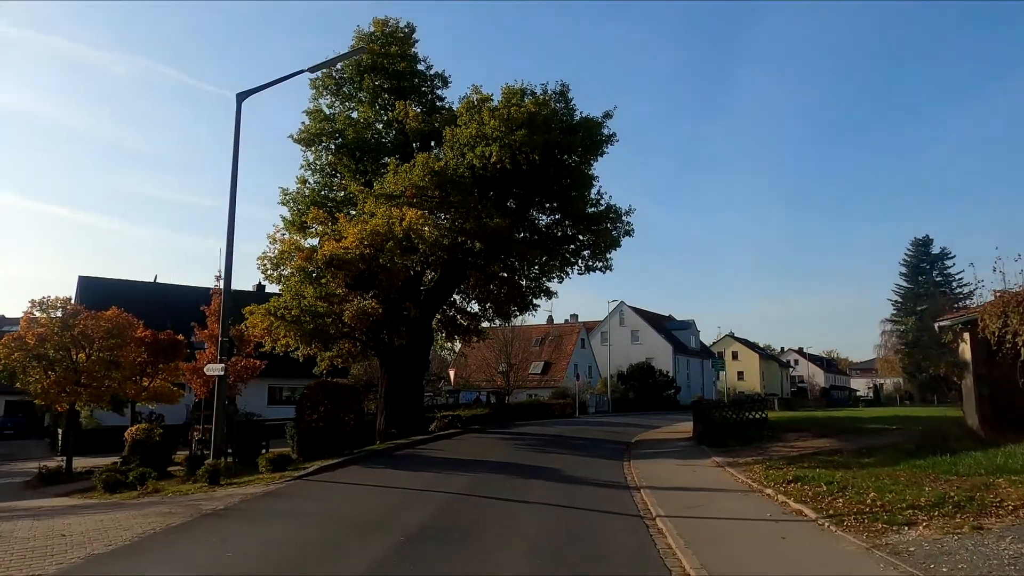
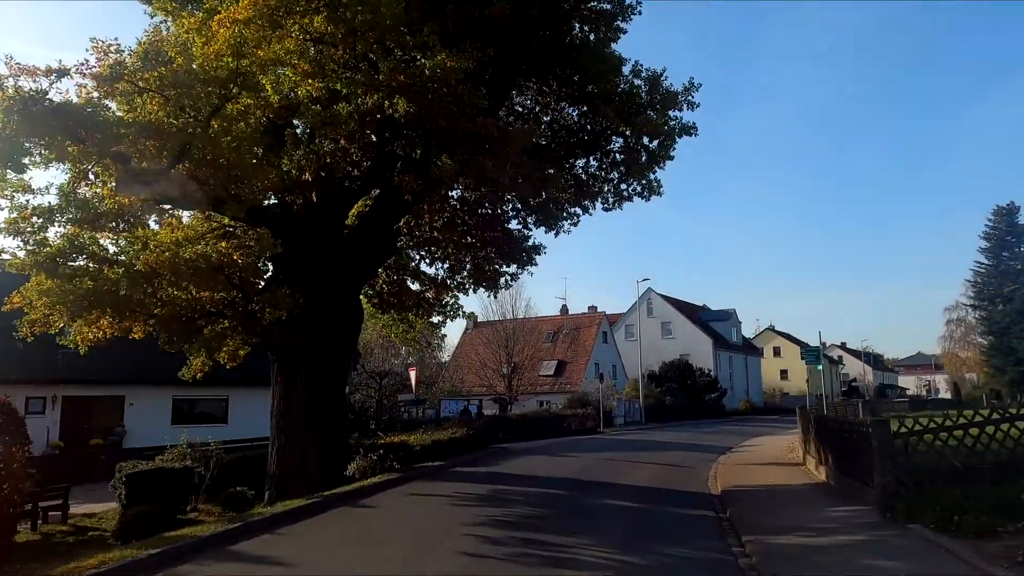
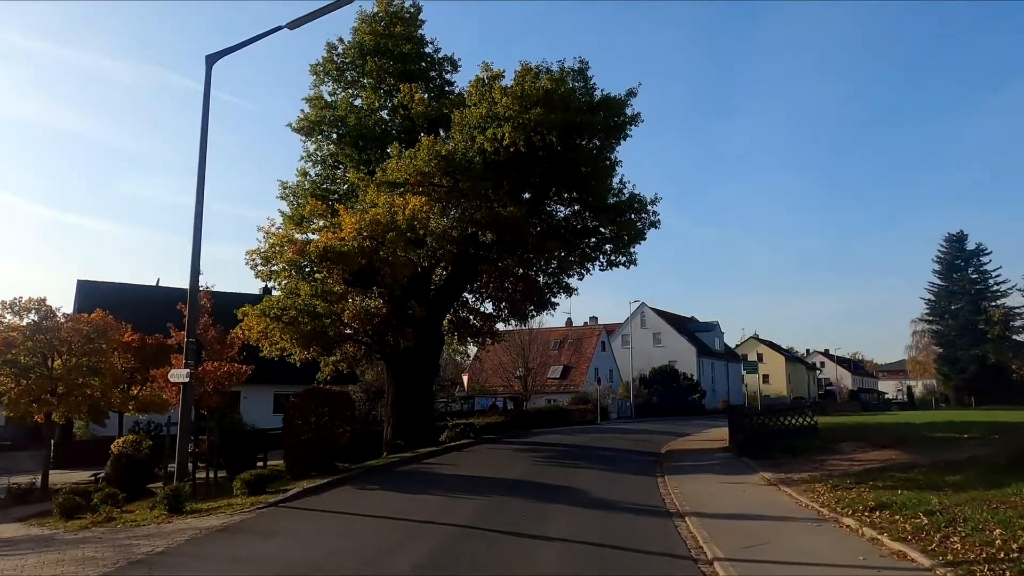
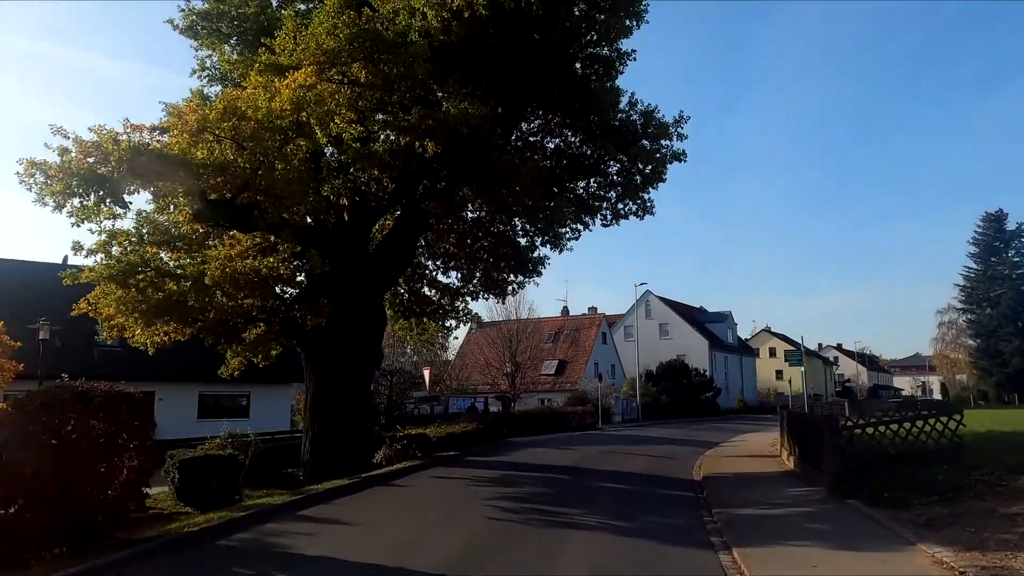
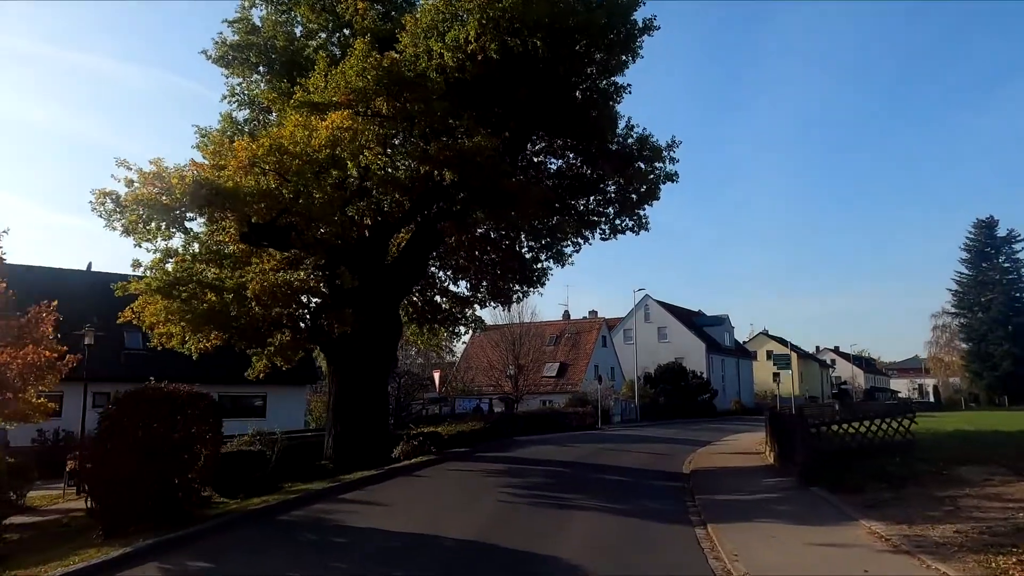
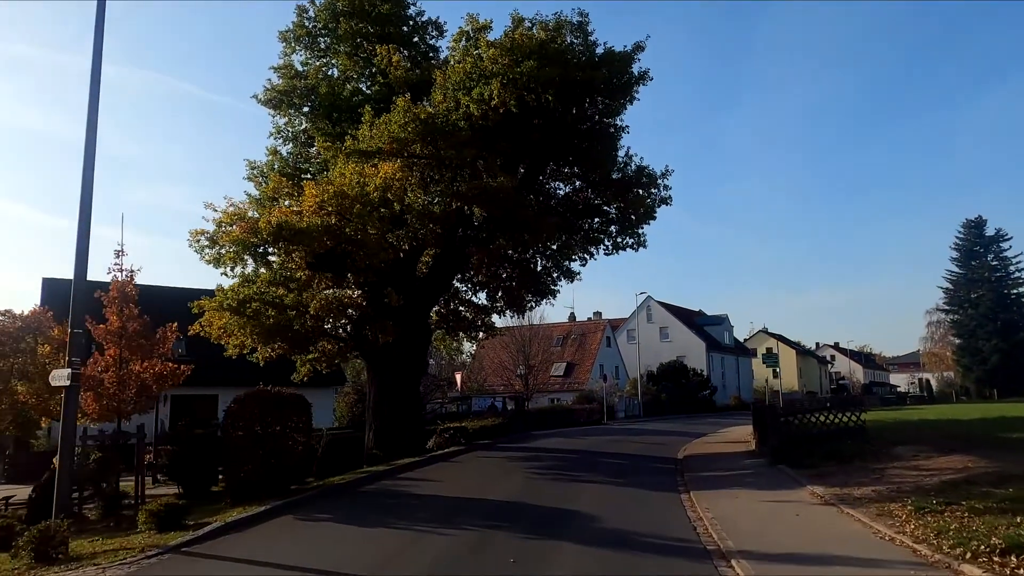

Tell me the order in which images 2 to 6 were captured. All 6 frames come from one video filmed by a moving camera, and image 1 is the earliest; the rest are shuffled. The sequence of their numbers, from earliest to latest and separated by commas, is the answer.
3, 6, 5, 4, 2
